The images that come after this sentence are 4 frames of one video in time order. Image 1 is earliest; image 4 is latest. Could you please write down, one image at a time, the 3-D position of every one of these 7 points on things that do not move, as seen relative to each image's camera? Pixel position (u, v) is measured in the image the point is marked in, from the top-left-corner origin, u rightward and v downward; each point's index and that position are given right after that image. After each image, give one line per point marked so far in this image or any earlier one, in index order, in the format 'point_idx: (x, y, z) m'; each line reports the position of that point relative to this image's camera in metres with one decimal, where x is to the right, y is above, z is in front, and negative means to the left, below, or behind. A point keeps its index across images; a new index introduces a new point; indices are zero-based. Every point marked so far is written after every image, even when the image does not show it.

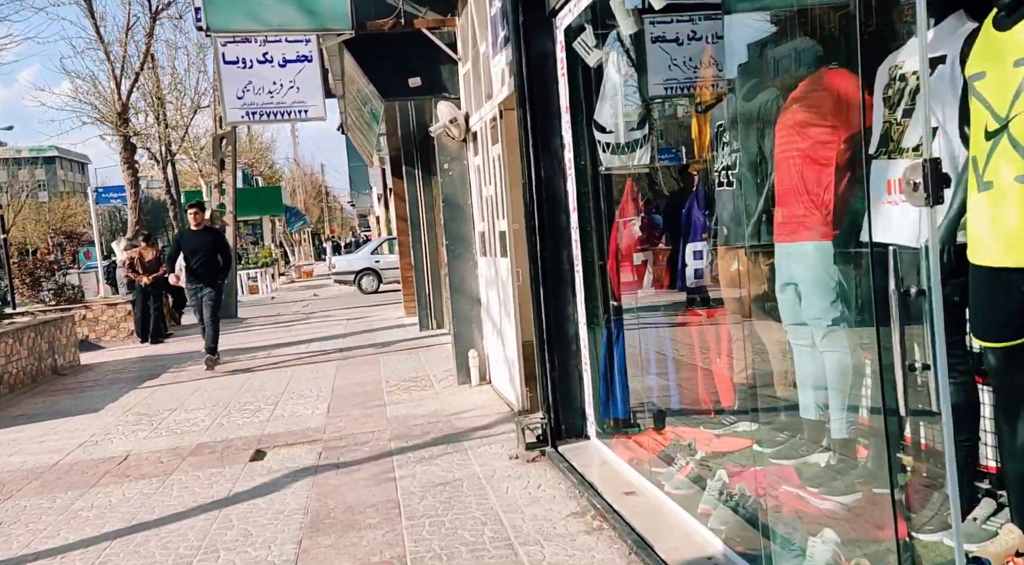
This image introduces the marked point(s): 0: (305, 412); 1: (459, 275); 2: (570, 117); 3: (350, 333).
0: (-1.6, -1.0, +9.0) m
1: (-0.4, +0.1, +9.5) m
2: (+0.3, +0.9, +6.3) m
3: (-2.4, -0.8, +16.9) m
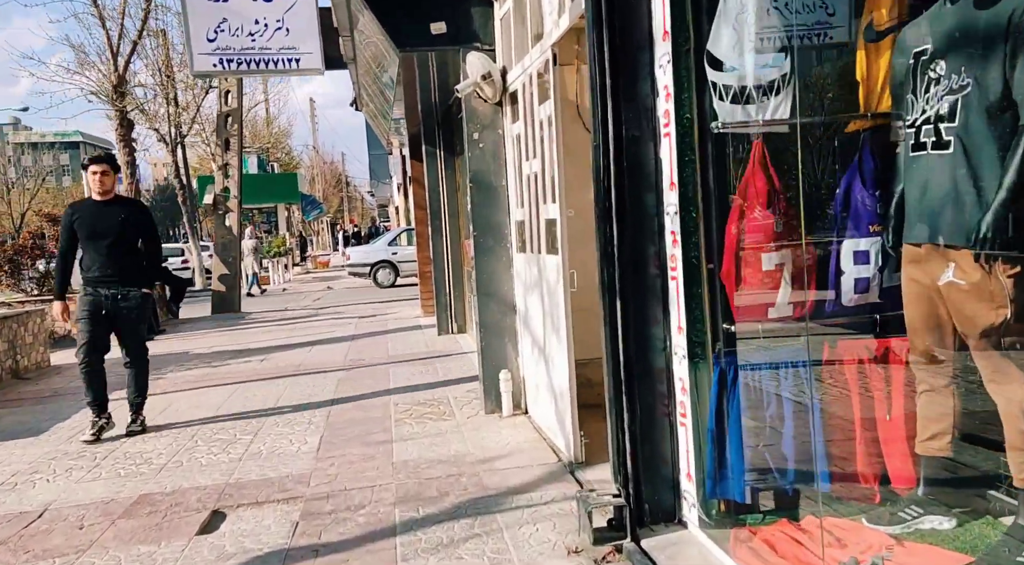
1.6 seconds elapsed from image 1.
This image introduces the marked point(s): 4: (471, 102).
0: (-1.4, -1.0, +7.1) m
1: (-0.1, +0.1, +7.5) m
2: (+0.6, +0.9, +4.2) m
3: (-2.0, -0.7, +14.9) m
4: (-0.3, +1.2, +7.3) m
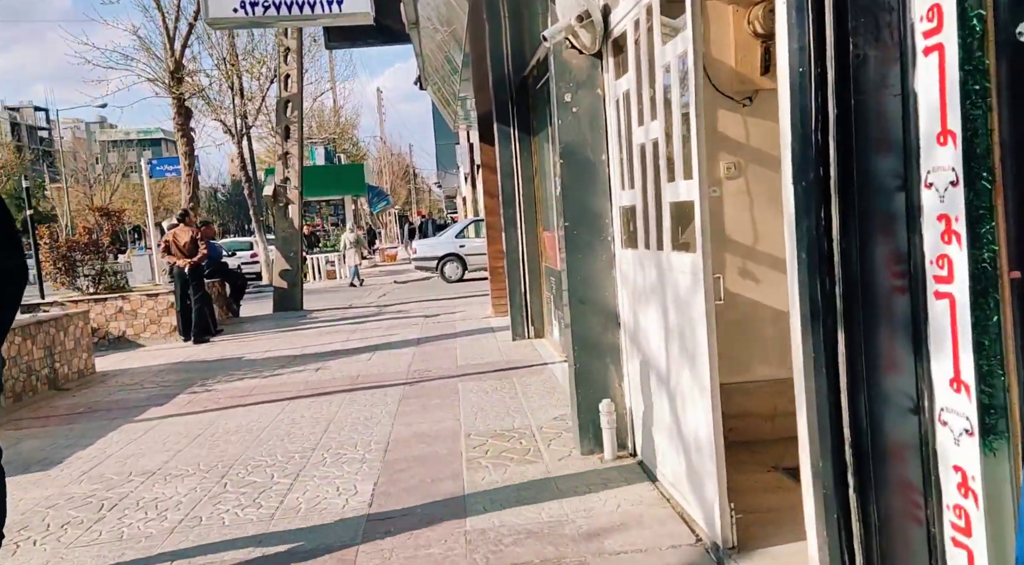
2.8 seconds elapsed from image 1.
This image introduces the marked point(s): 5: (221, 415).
0: (-0.9, -1.0, +5.5) m
1: (+0.4, 0.0, +5.8) m
2: (+0.9, +0.8, +2.5) m
3: (-1.0, -0.7, +13.4) m
4: (+0.3, +1.1, +5.7) m
5: (-2.3, -1.0, +8.9) m
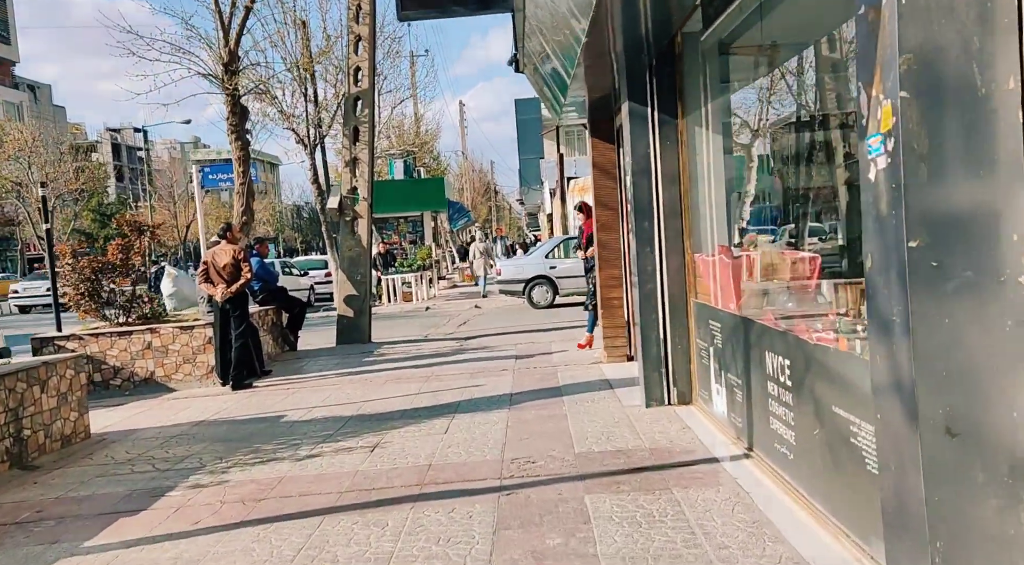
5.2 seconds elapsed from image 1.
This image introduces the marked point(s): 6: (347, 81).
0: (-0.3, -1.2, +2.2) m
1: (+1.0, -0.2, +2.4) m
2: (+1.3, +0.7, -0.9) m
3: (+0.1, -1.0, +10.0) m
4: (+0.8, +0.9, +2.3) m
5: (-1.5, -1.3, +5.6) m
6: (-2.5, +3.0, +16.6) m
